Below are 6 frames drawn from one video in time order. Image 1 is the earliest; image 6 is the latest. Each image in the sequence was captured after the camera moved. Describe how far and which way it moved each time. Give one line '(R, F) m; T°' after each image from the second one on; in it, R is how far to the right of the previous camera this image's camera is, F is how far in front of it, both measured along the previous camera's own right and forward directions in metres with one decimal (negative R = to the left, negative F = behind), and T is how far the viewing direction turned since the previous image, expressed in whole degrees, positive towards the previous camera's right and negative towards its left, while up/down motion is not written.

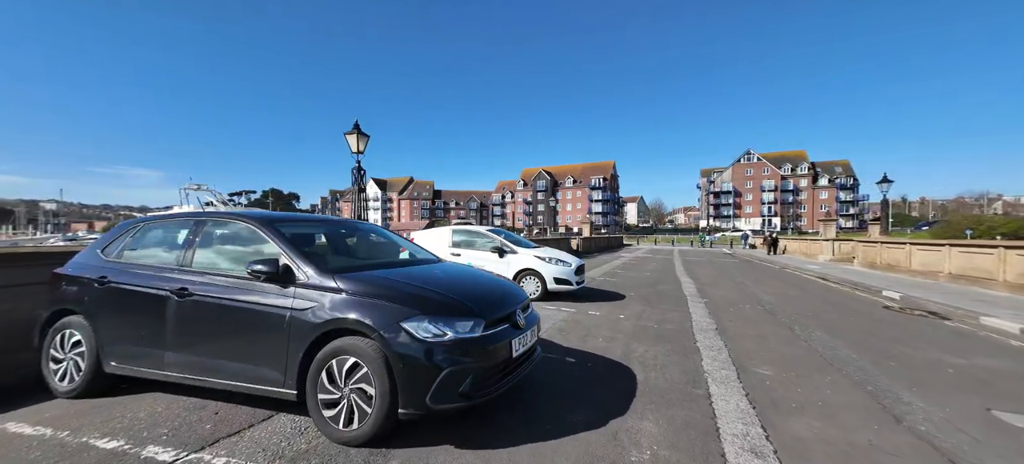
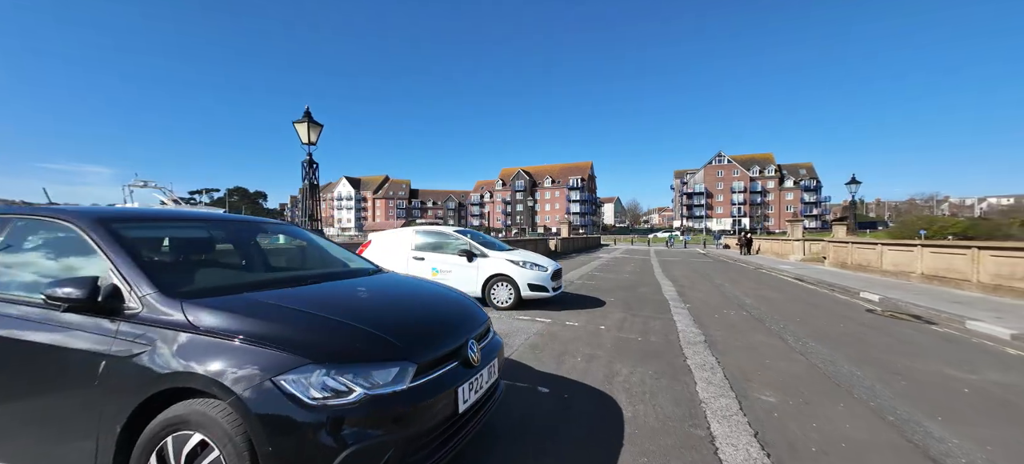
(+0.2, +0.8) m; +3°
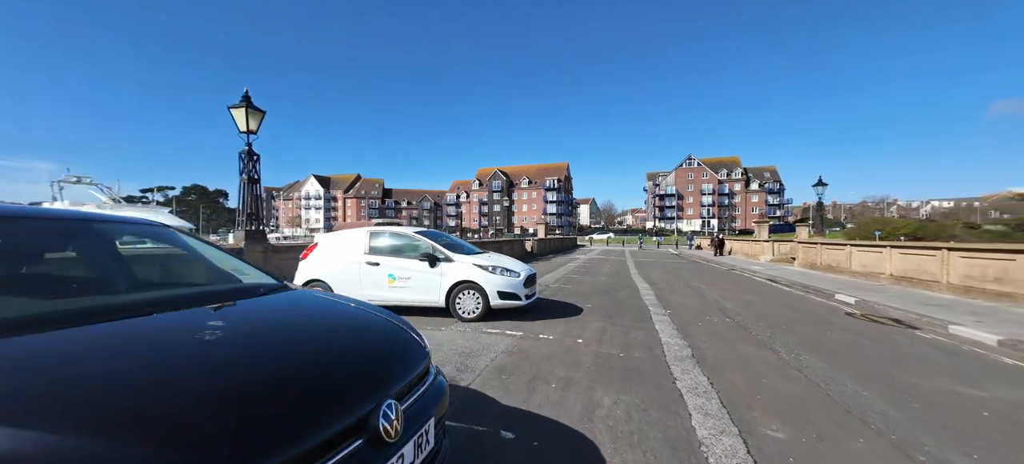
(+0.1, +0.7) m; +4°
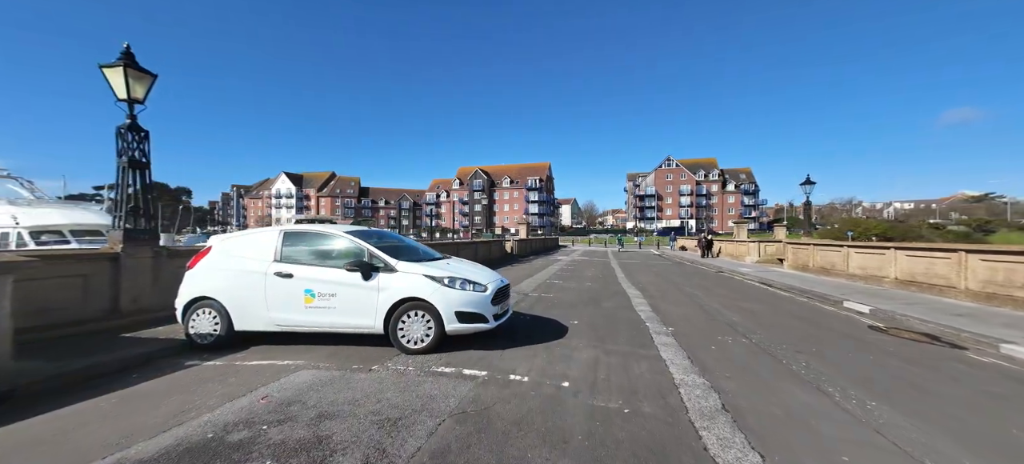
(+0.2, +1.5) m; +3°
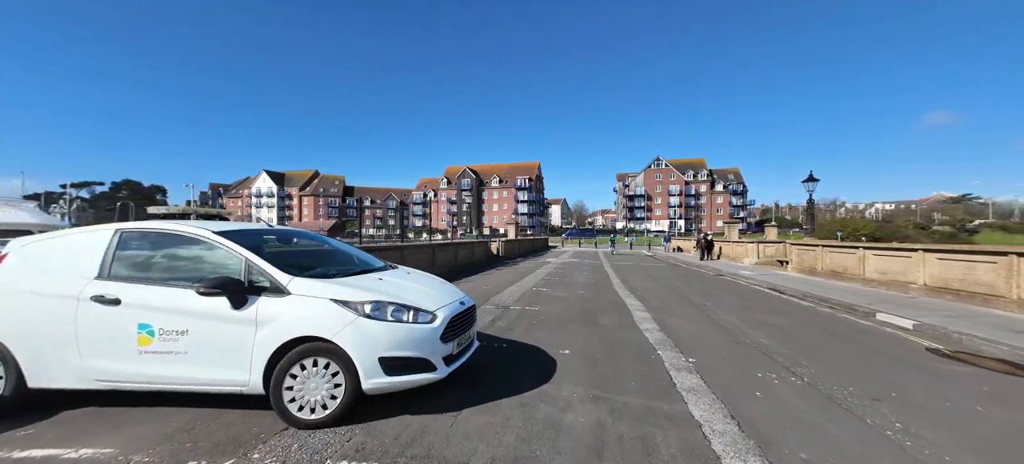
(+0.3, +1.6) m; +2°
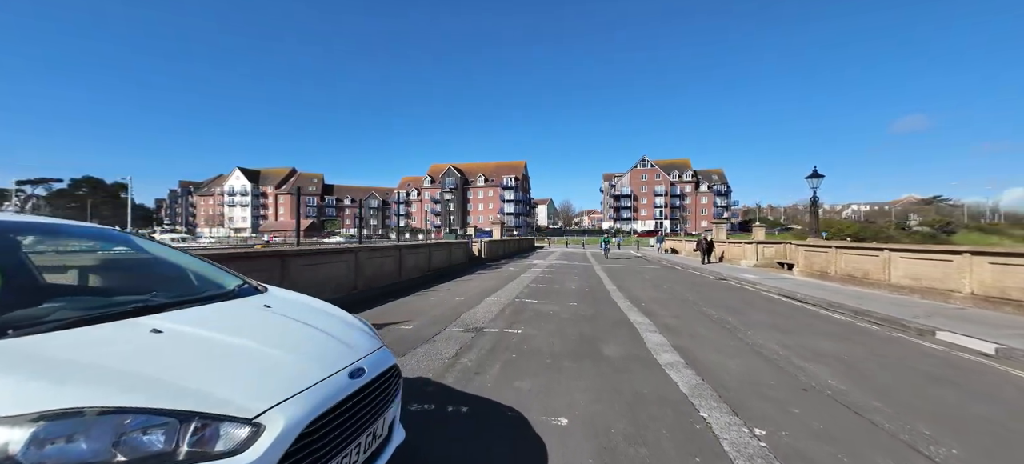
(+0.2, +1.9) m; +2°
